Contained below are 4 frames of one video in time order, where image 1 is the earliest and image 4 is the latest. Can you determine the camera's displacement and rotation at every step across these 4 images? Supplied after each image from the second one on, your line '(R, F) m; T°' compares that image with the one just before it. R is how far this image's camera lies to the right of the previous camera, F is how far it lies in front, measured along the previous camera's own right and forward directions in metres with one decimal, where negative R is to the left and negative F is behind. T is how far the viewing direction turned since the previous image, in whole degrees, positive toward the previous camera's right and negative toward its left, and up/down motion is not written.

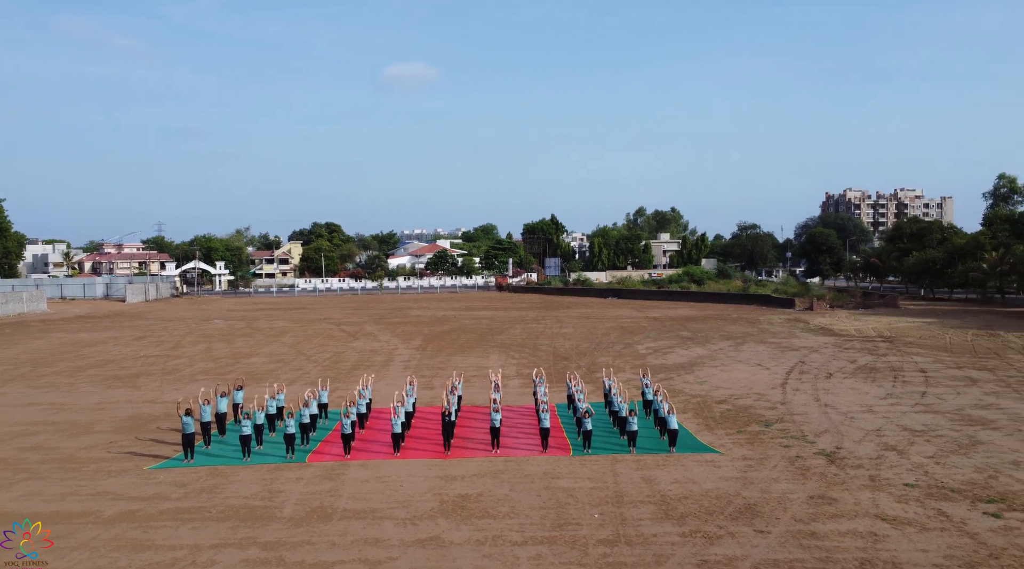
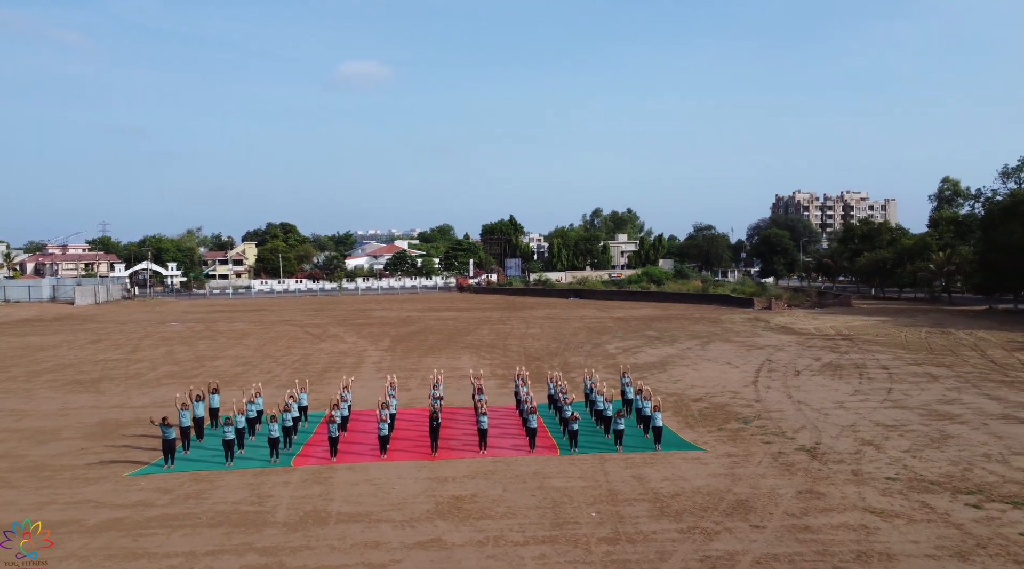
(-0.6, 0.0) m; +3°
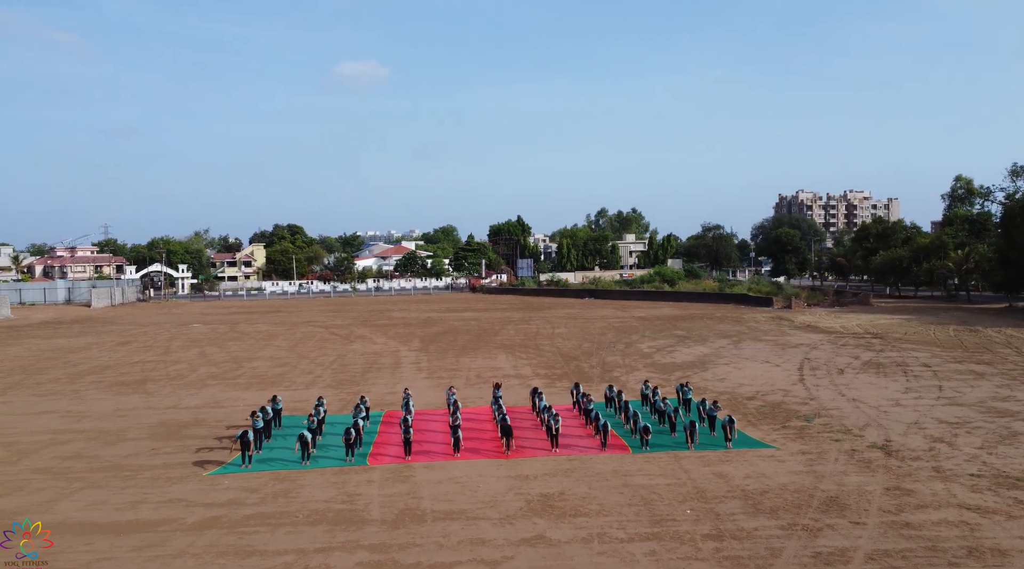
(-1.4, 0.0) m; 0°
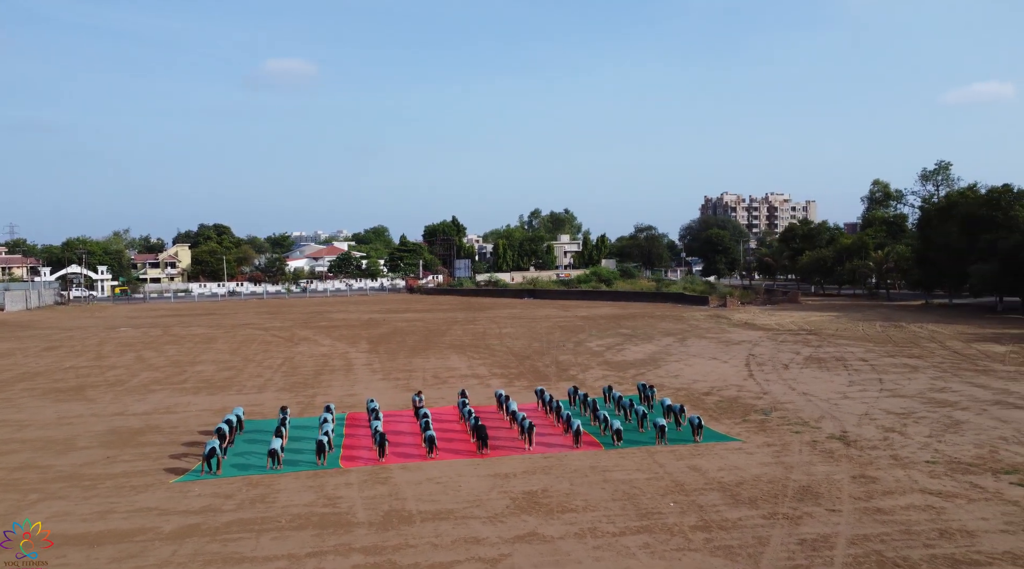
(-0.9, 0.0) m; +5°
